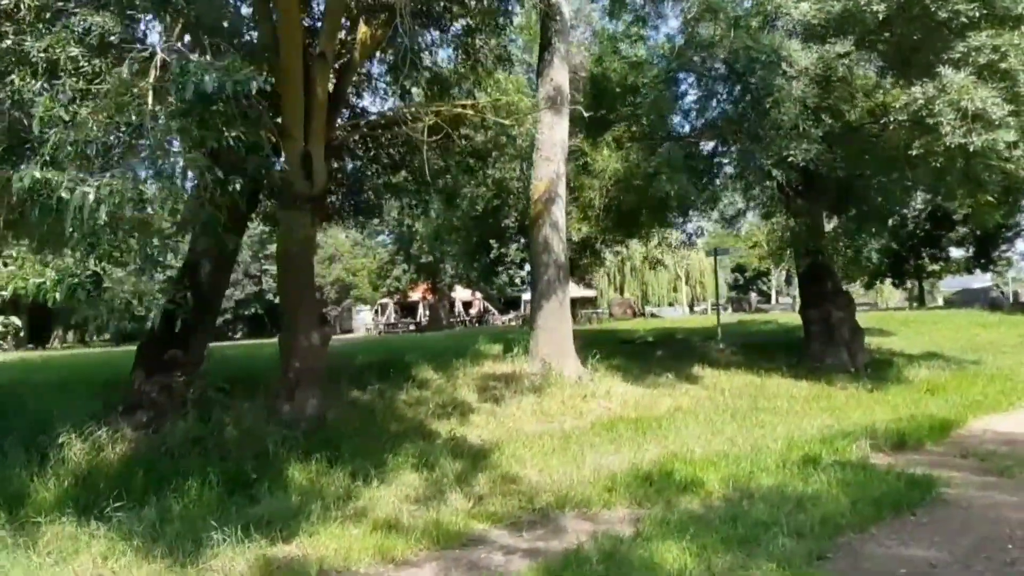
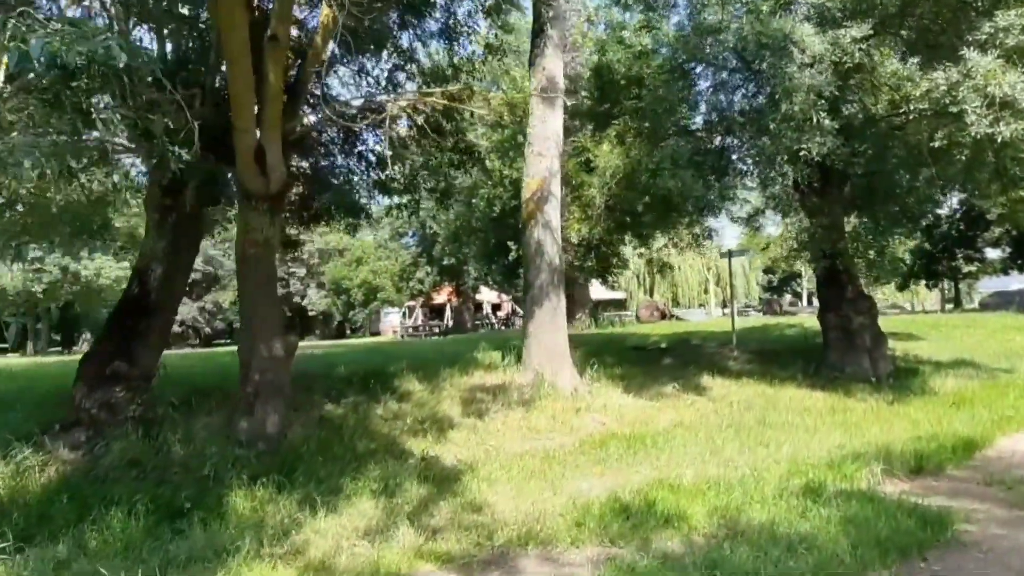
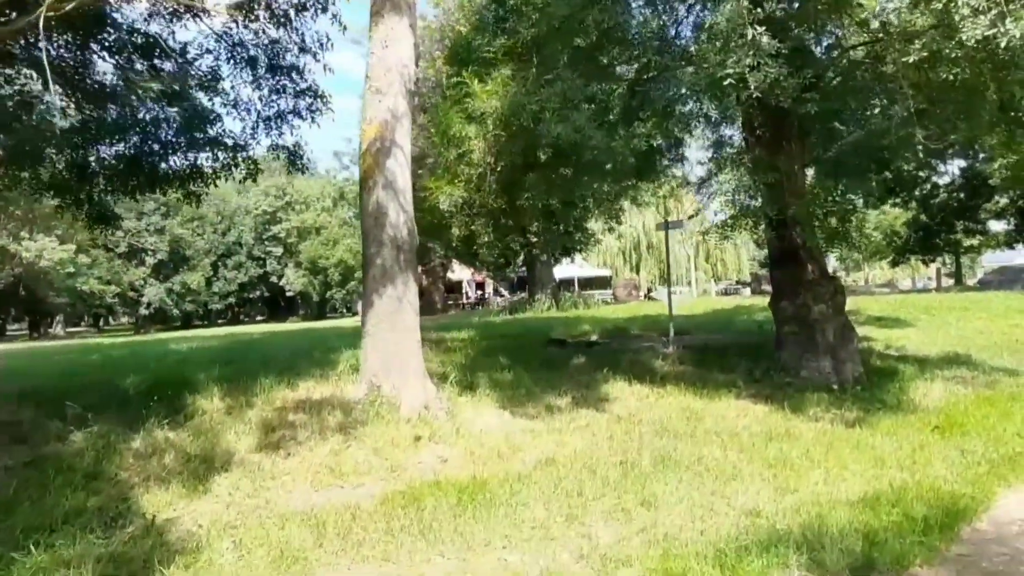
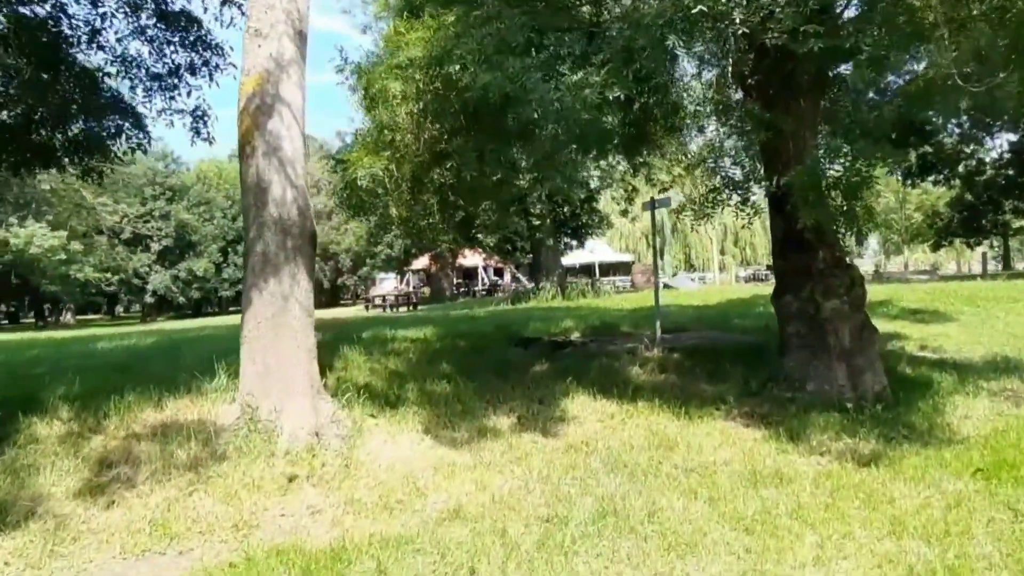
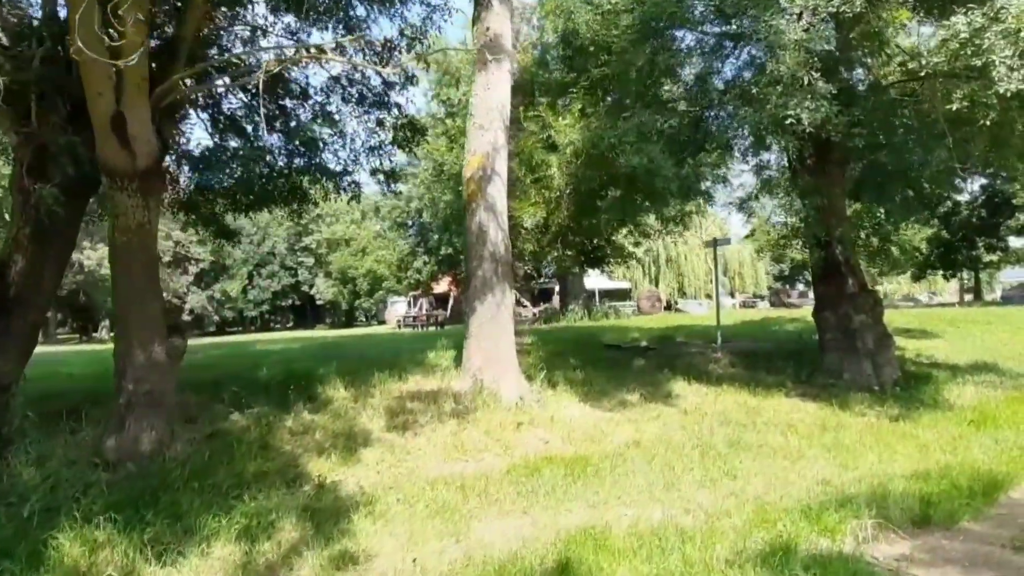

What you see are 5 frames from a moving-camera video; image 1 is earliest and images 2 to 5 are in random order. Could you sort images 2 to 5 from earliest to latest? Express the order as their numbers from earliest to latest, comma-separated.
2, 5, 3, 4
